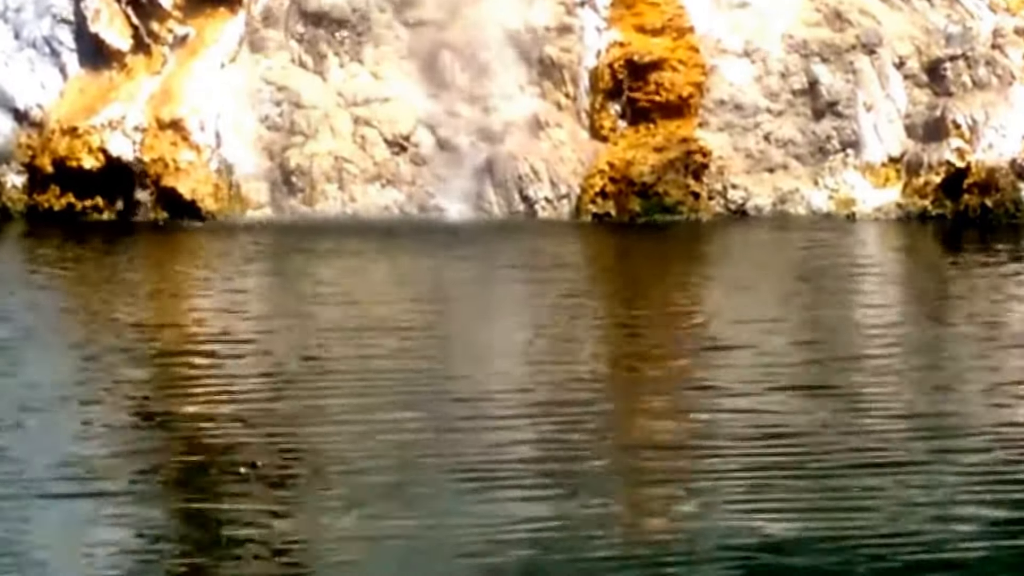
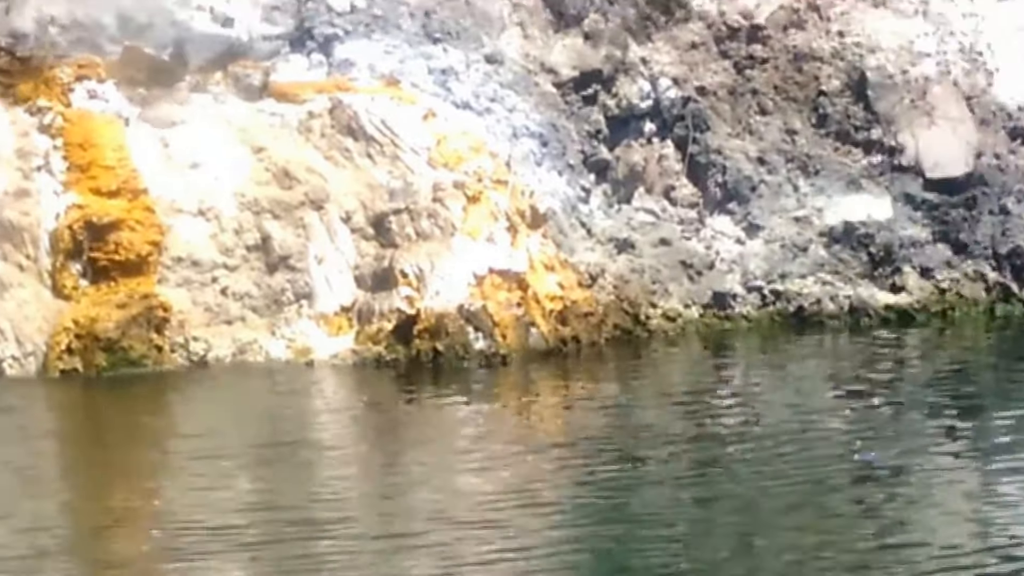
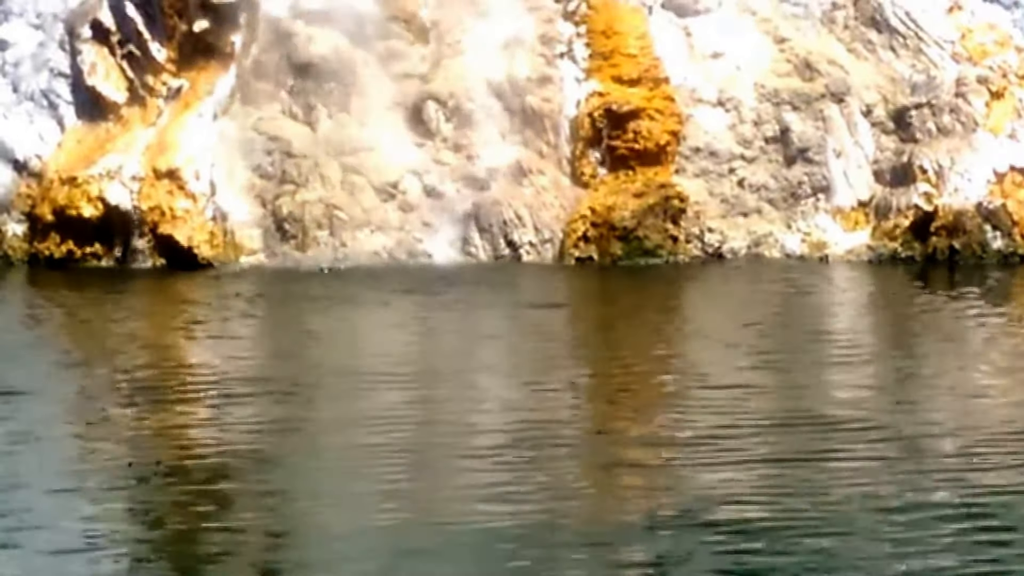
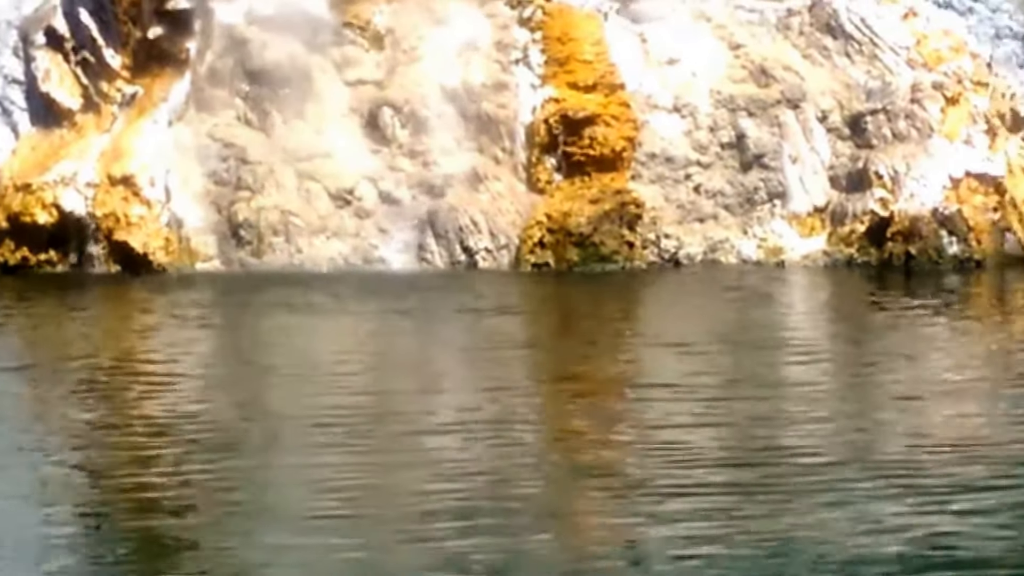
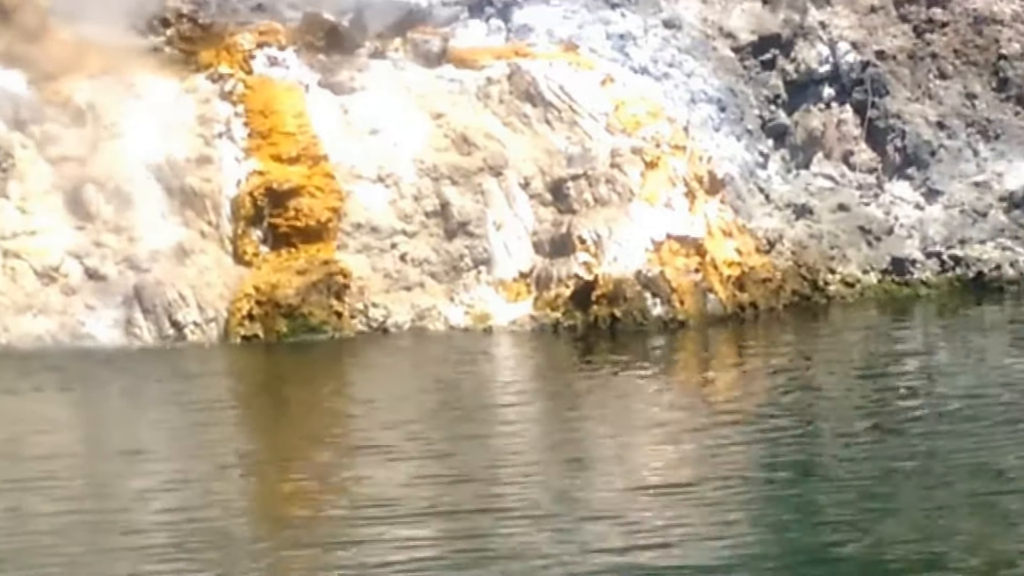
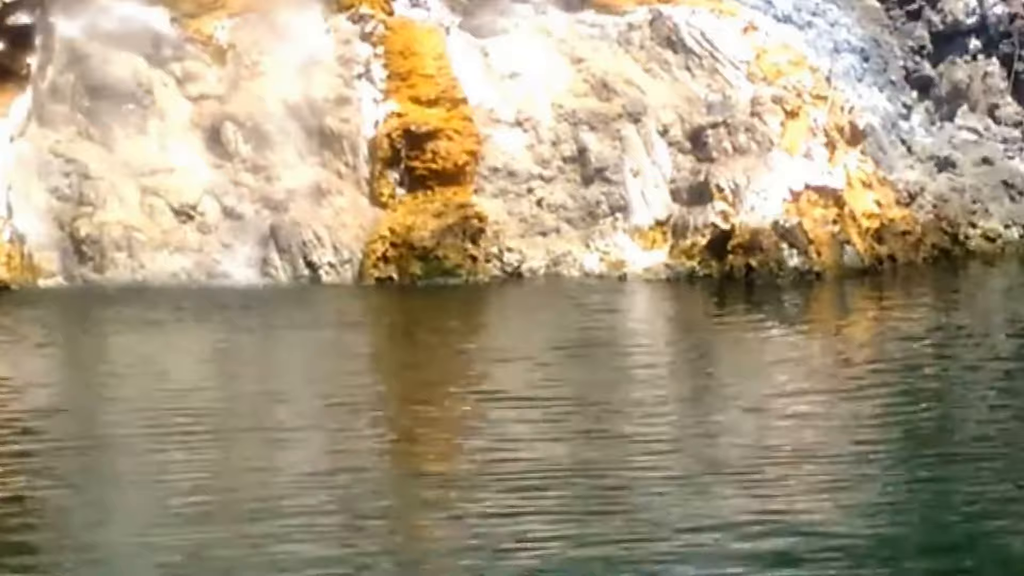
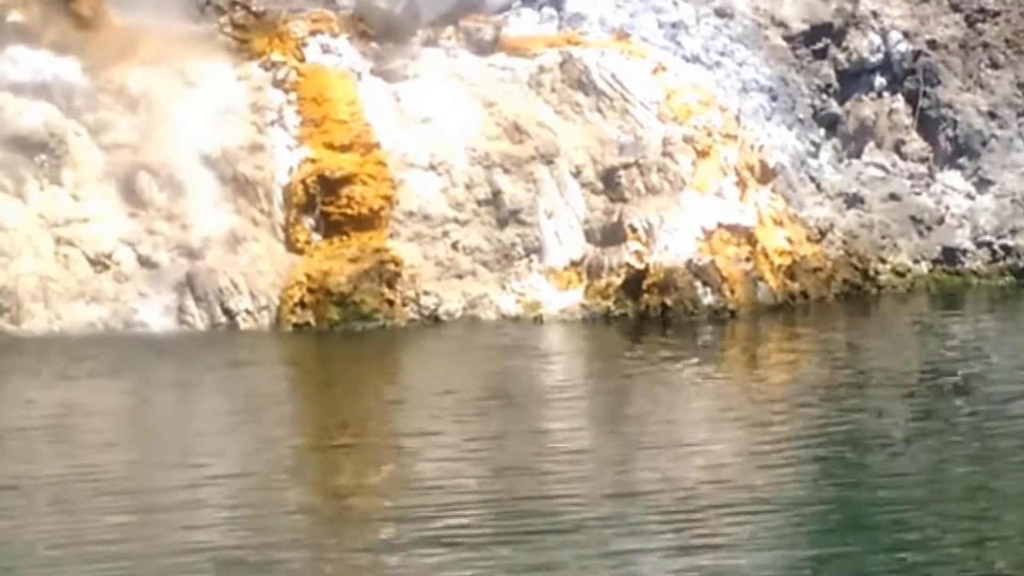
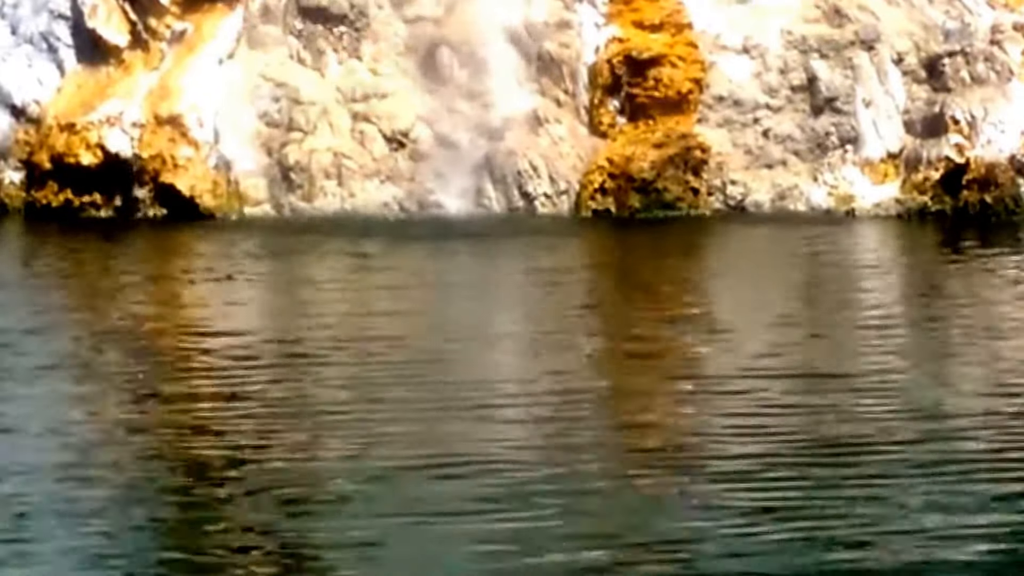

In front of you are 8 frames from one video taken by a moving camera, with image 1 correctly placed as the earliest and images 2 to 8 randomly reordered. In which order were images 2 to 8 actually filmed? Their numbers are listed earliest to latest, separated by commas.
8, 3, 4, 6, 7, 5, 2
